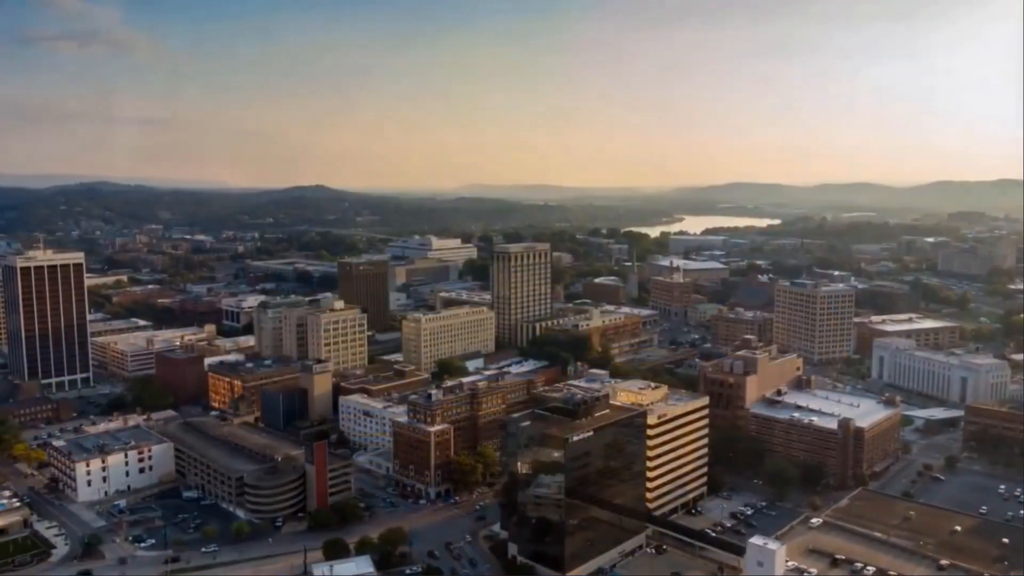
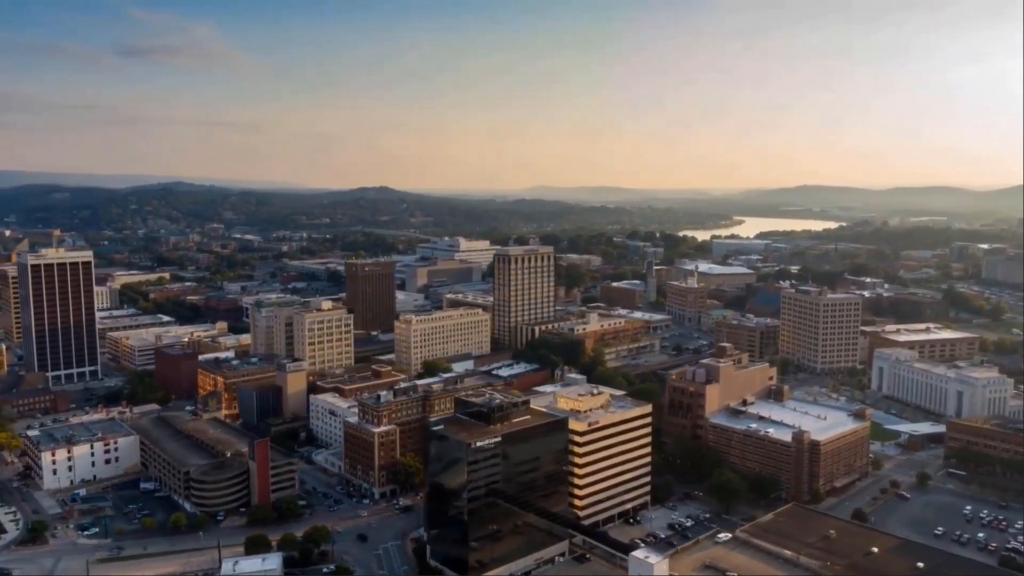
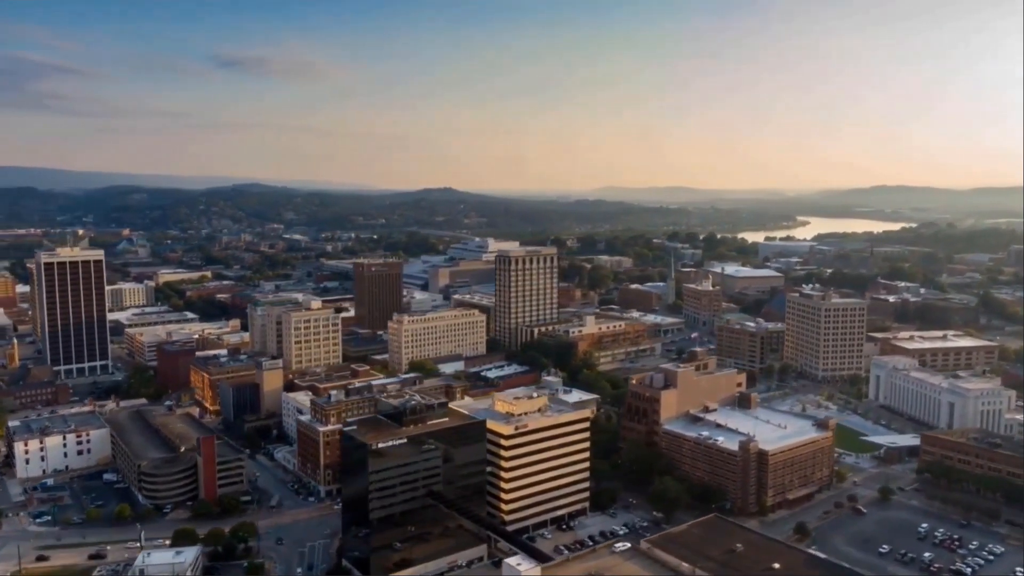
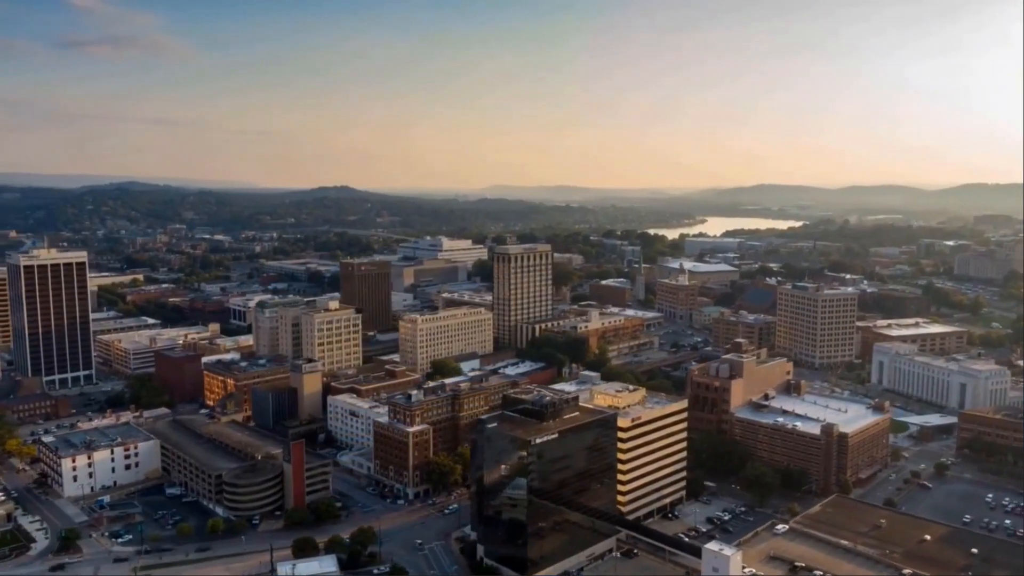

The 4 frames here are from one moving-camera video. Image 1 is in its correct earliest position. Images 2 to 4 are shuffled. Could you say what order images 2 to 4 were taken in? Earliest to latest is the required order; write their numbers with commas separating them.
4, 2, 3
